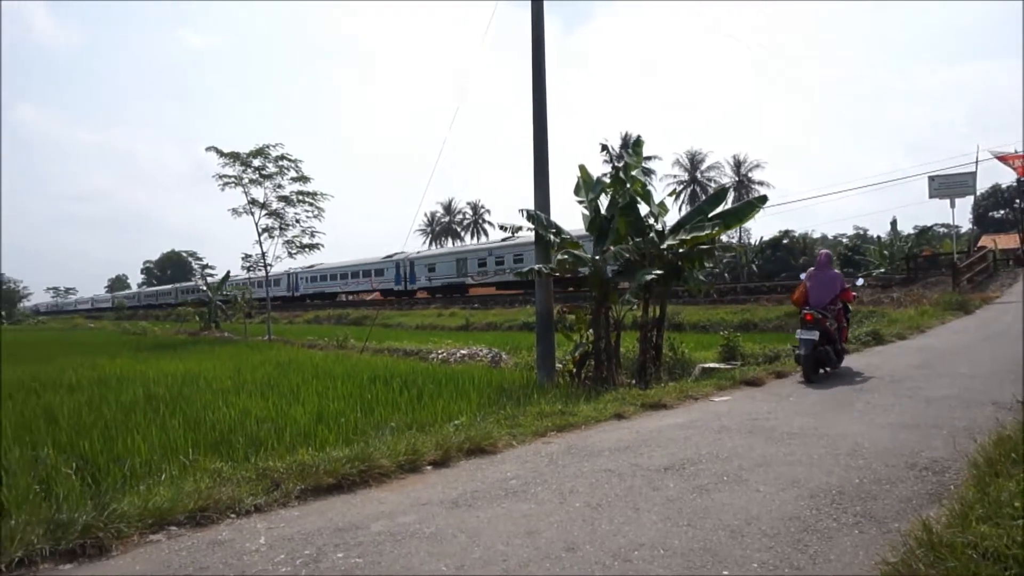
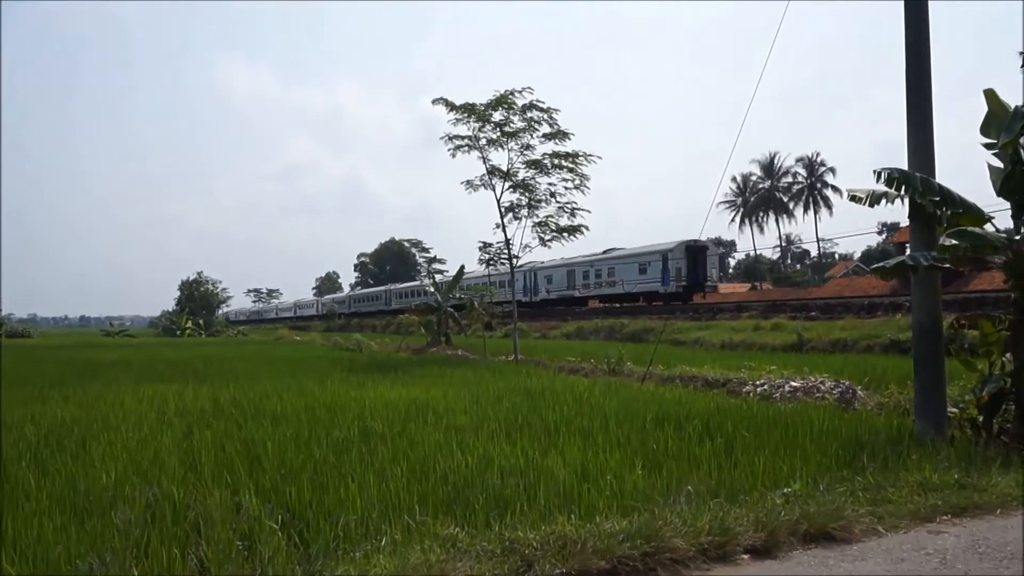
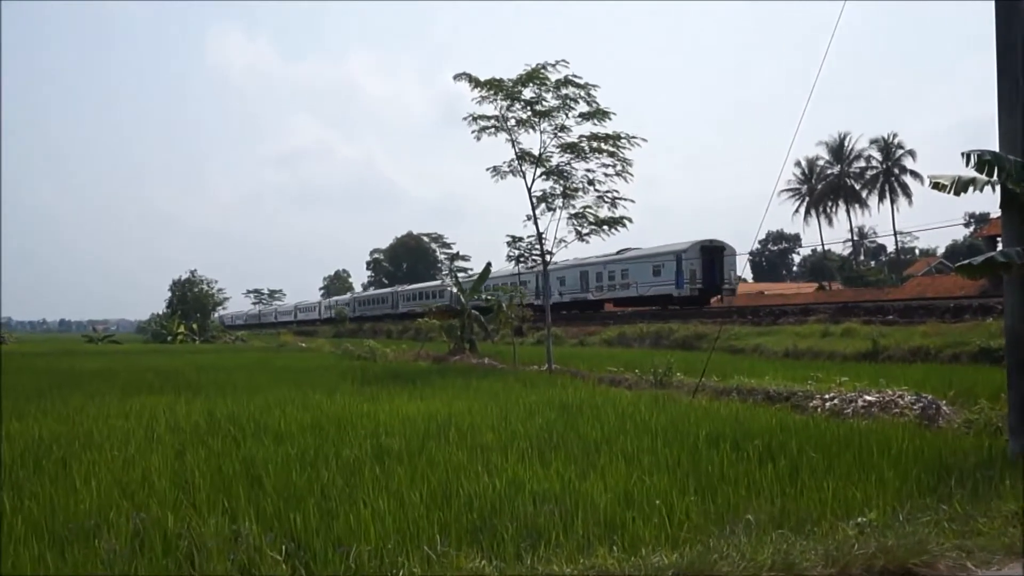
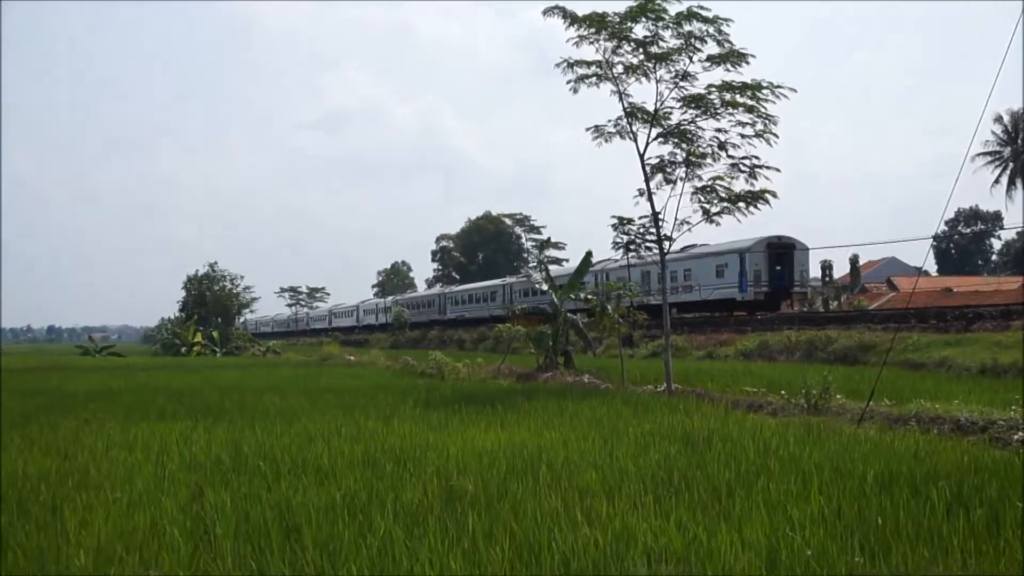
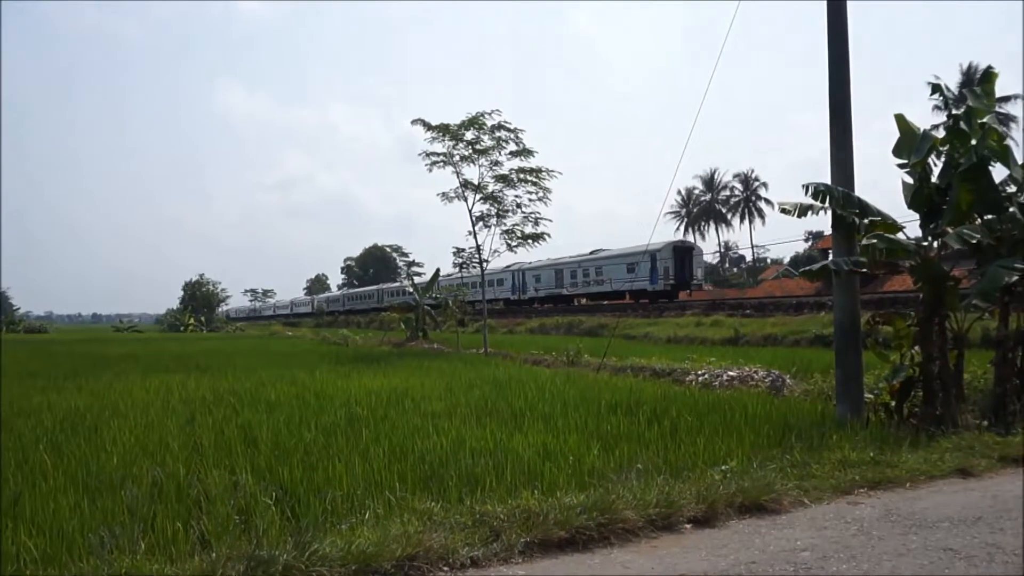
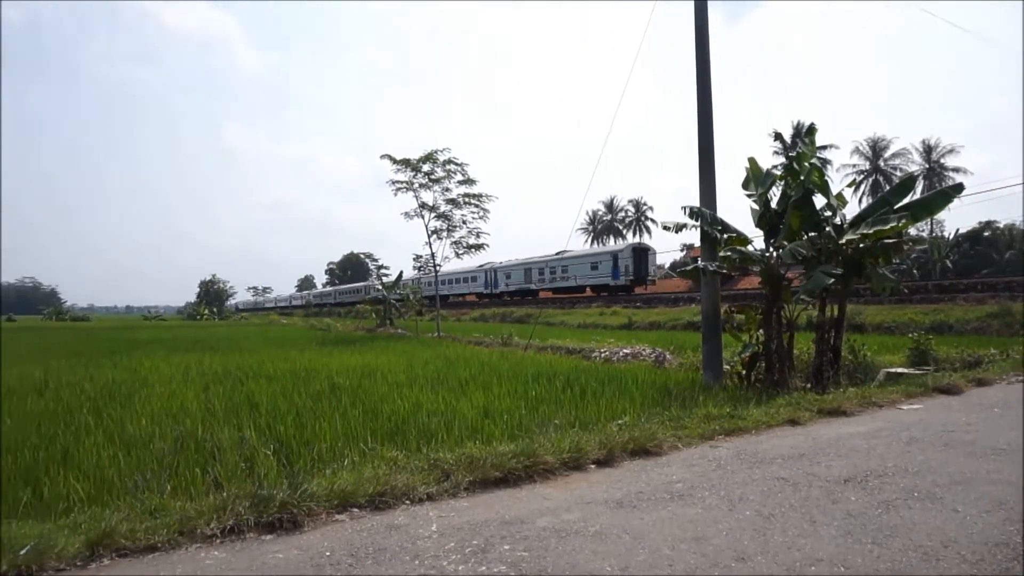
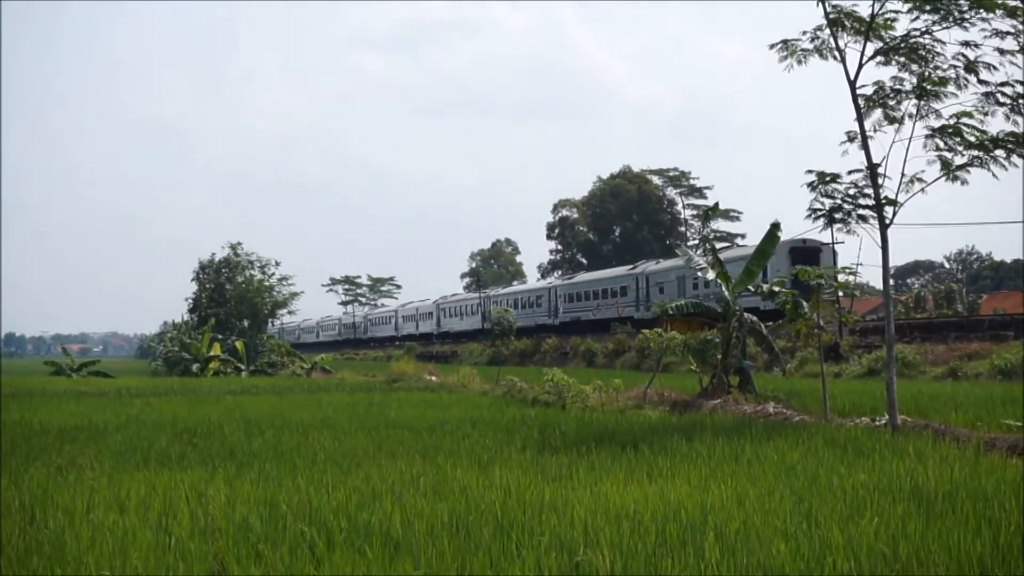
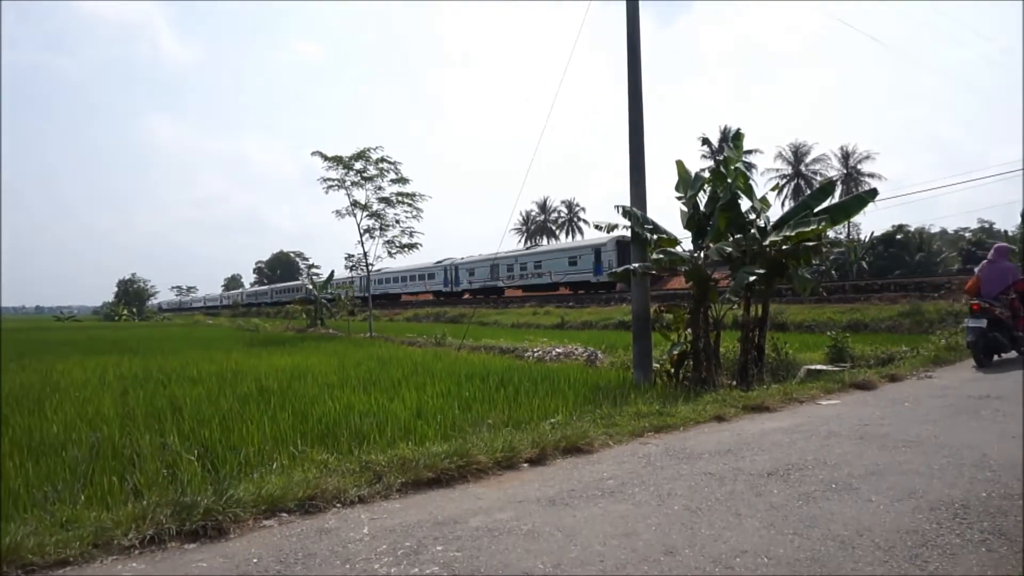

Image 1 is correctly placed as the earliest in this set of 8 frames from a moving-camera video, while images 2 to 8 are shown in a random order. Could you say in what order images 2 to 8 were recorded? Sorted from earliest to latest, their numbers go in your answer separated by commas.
8, 6, 5, 2, 3, 4, 7
